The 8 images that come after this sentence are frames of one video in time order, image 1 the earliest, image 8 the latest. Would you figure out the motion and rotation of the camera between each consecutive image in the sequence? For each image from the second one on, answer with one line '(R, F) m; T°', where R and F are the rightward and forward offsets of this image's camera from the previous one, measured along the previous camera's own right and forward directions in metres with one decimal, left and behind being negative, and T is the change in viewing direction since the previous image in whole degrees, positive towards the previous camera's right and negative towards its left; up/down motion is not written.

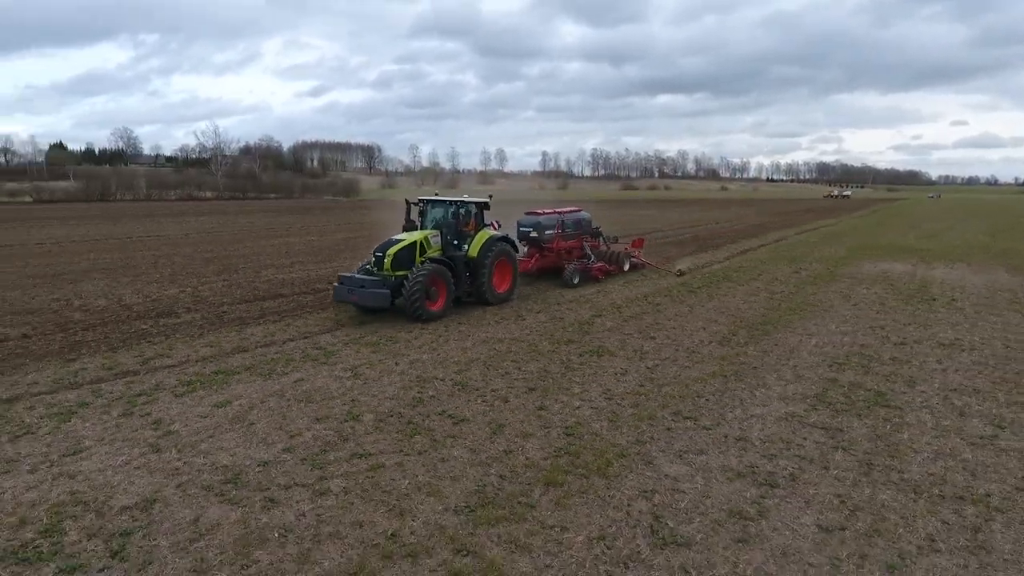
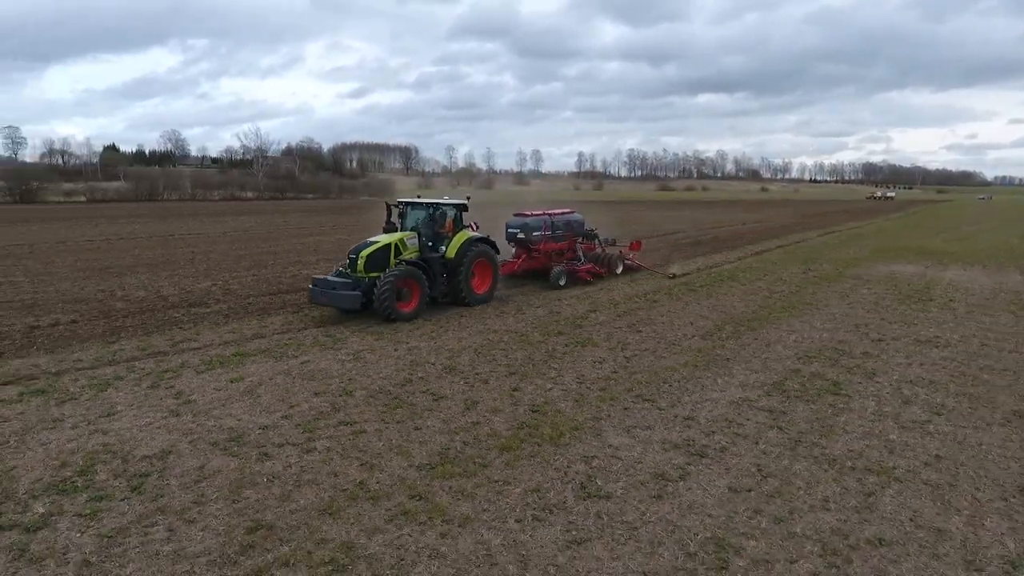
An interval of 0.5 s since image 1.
(+0.6, -0.7) m; -3°
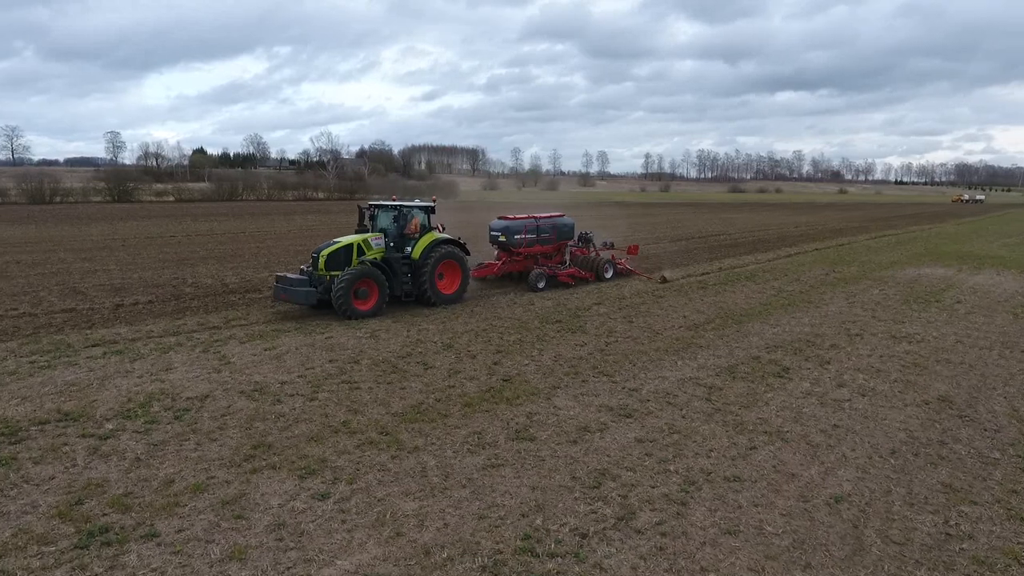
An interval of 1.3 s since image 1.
(+1.1, -1.1) m; -6°
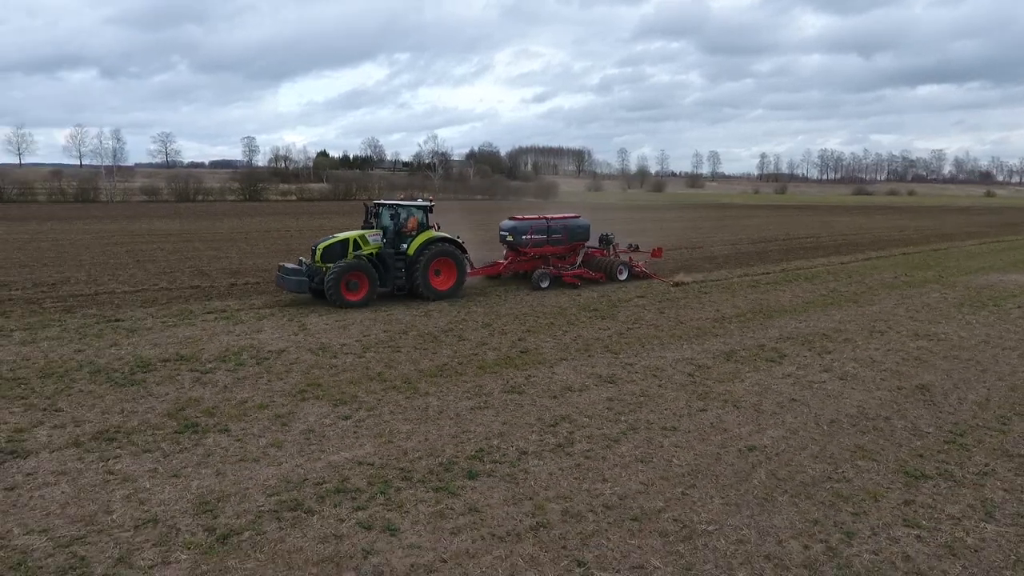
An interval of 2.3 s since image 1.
(+1.2, -1.2) m; -10°
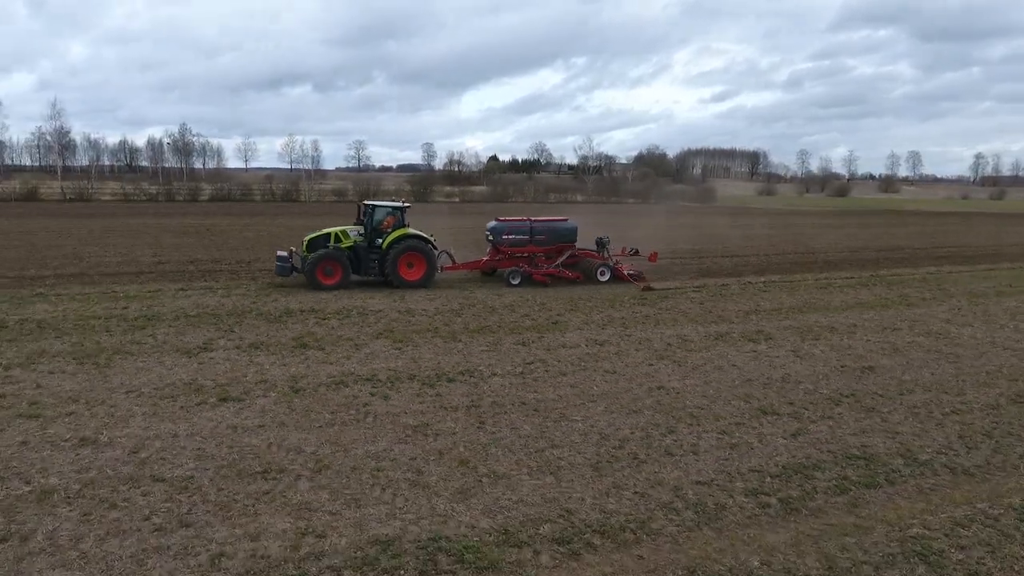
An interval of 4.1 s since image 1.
(+2.3, -2.3) m; -15°
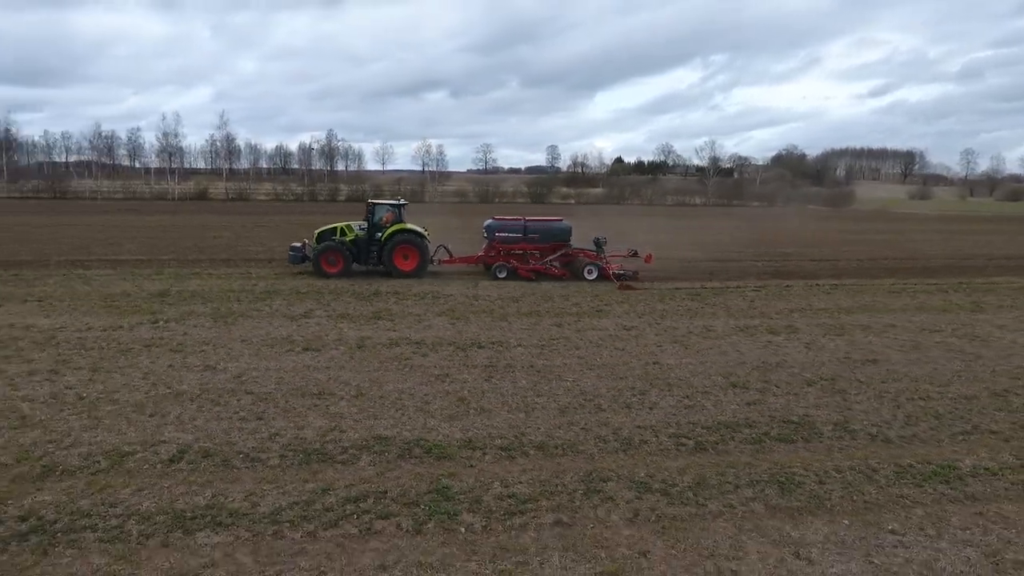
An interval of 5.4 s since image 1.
(+1.5, -1.5) m; -11°
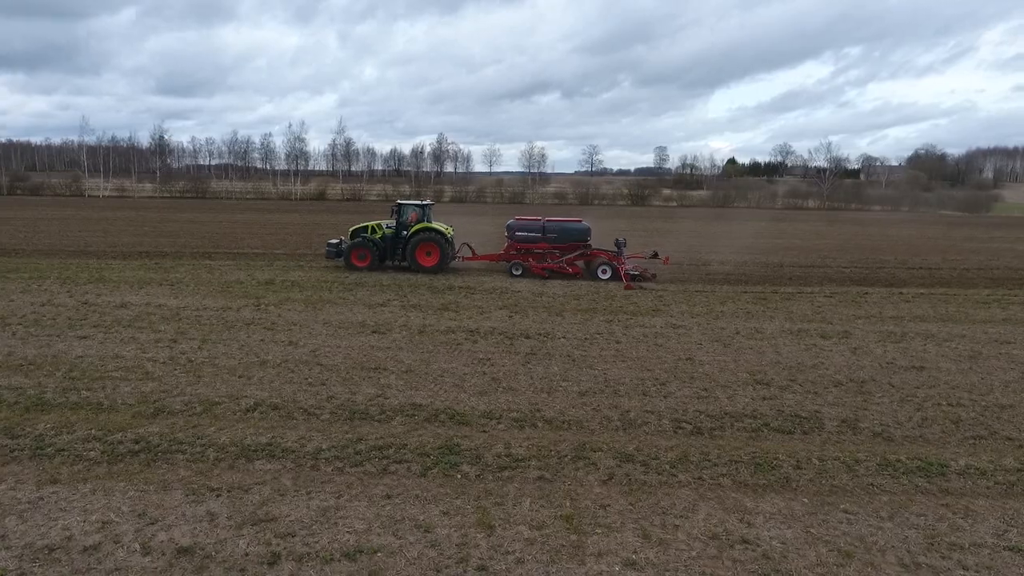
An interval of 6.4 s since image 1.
(+0.9, -0.8) m; -9°
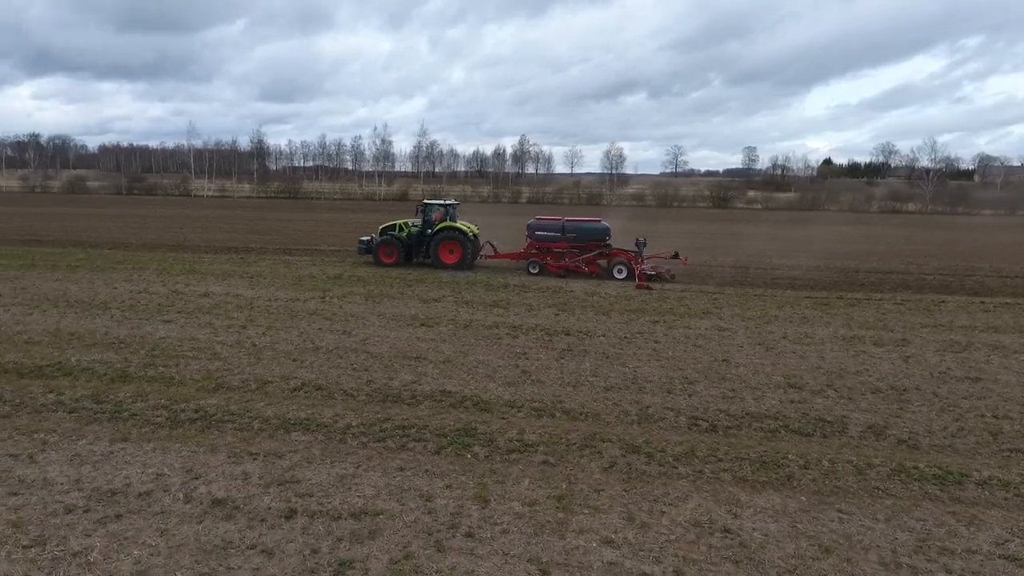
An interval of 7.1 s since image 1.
(+0.6, -0.3) m; -7°
